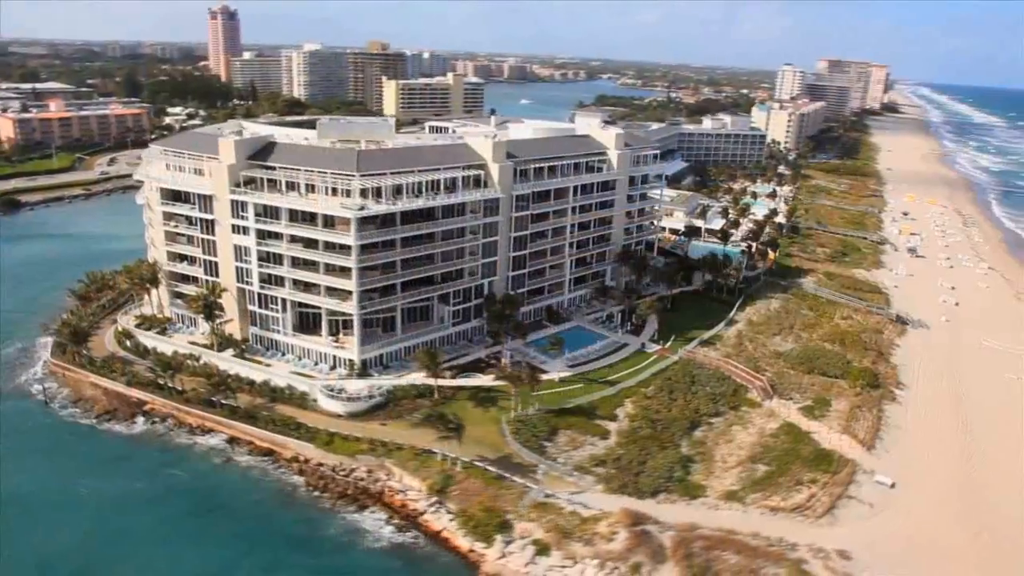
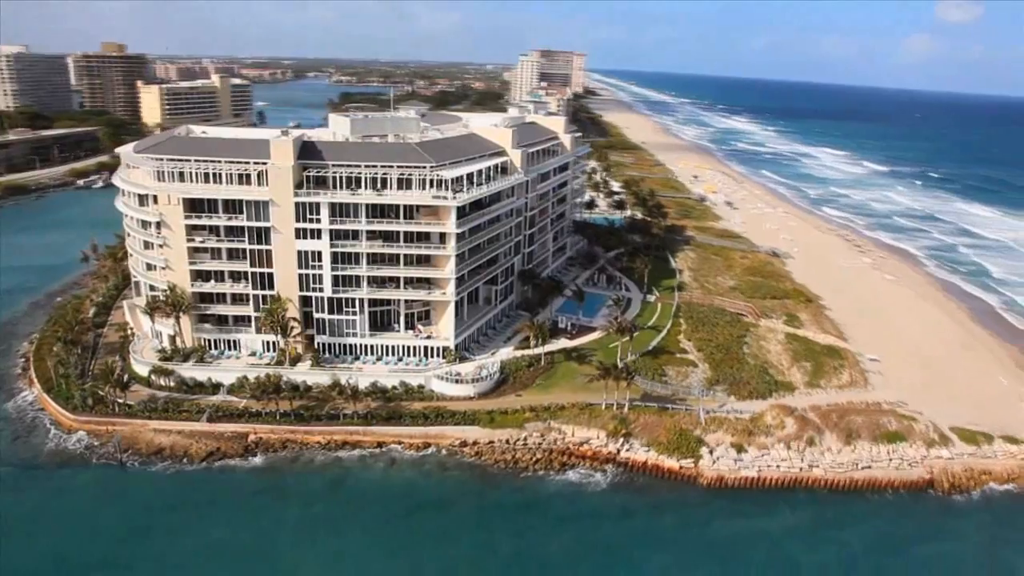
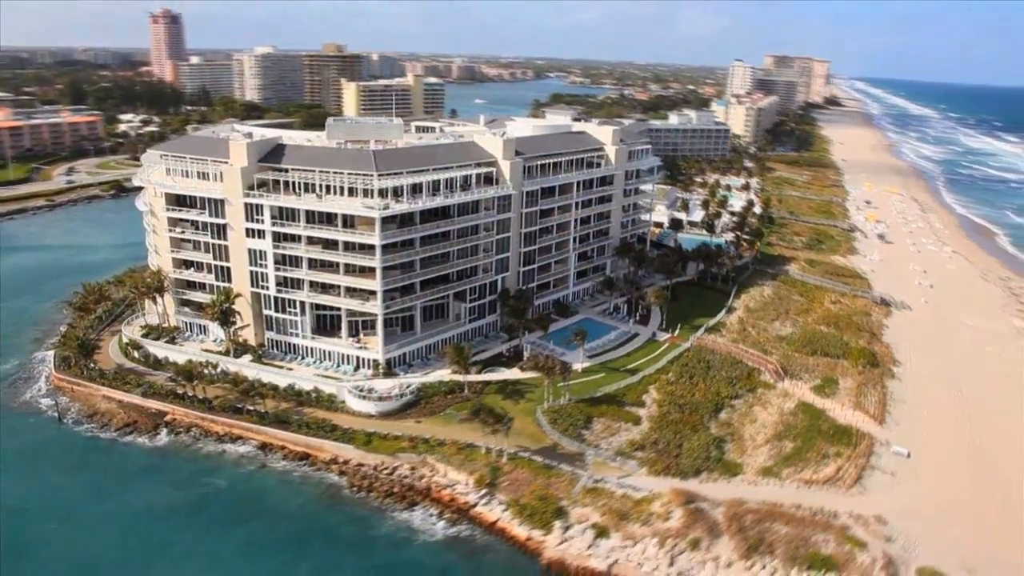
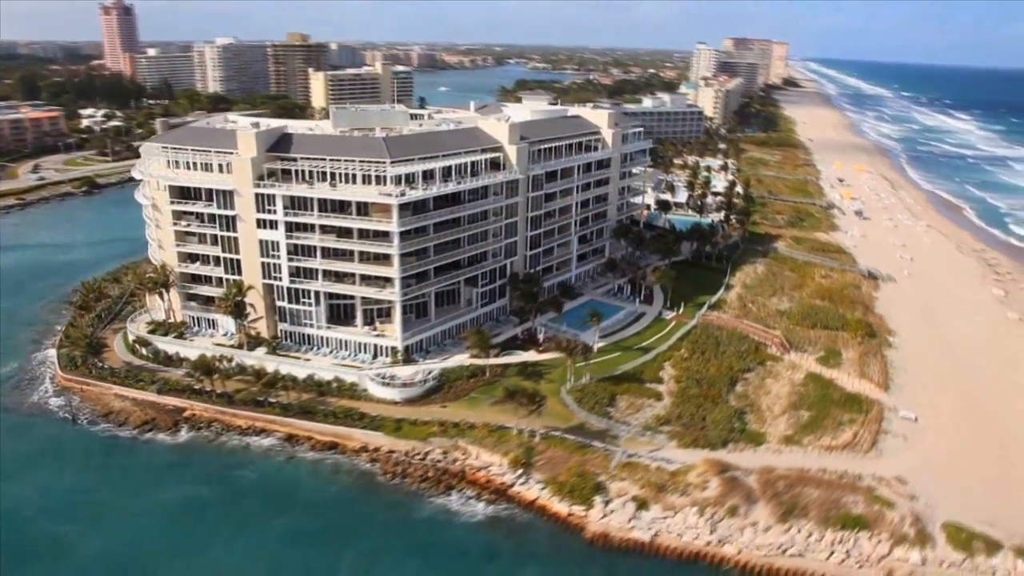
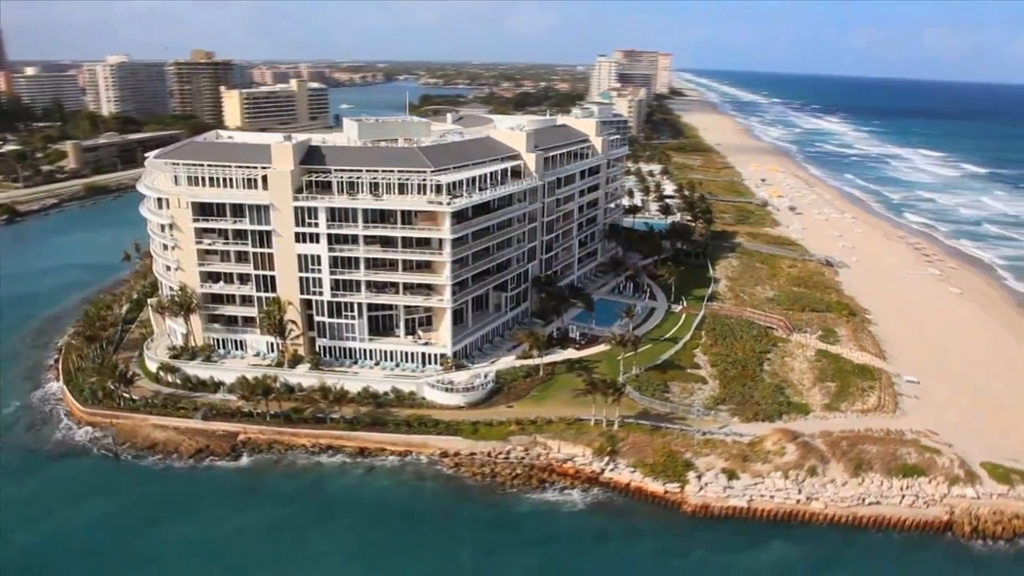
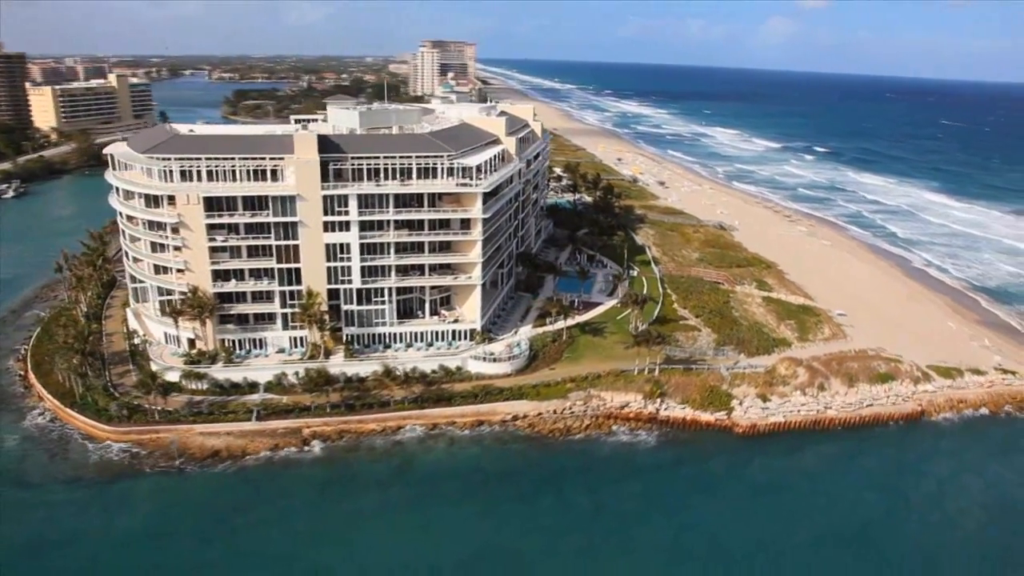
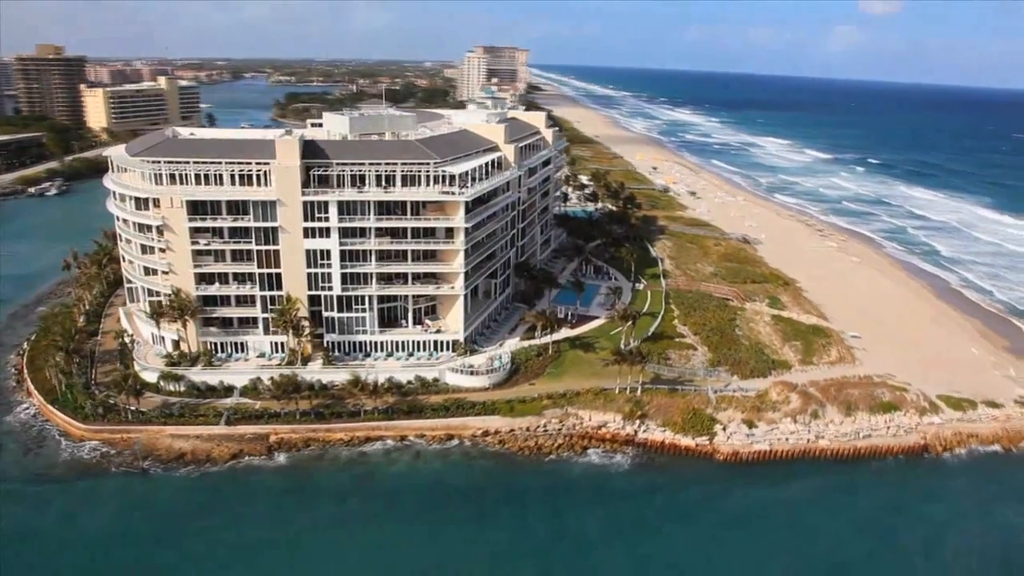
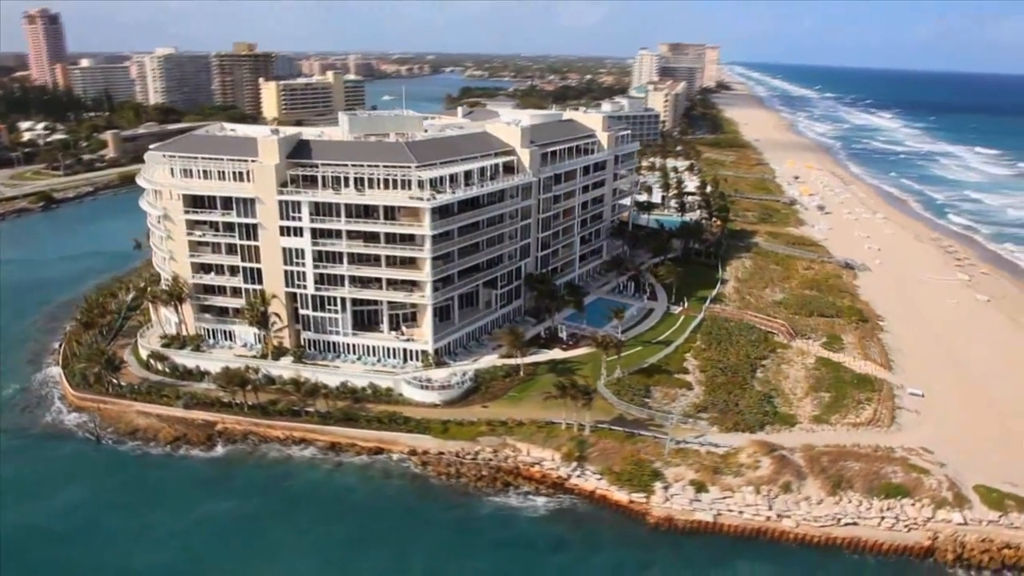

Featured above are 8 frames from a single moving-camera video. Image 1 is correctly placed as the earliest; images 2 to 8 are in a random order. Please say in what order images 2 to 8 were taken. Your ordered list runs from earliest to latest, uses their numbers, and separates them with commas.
3, 4, 8, 5, 2, 7, 6
